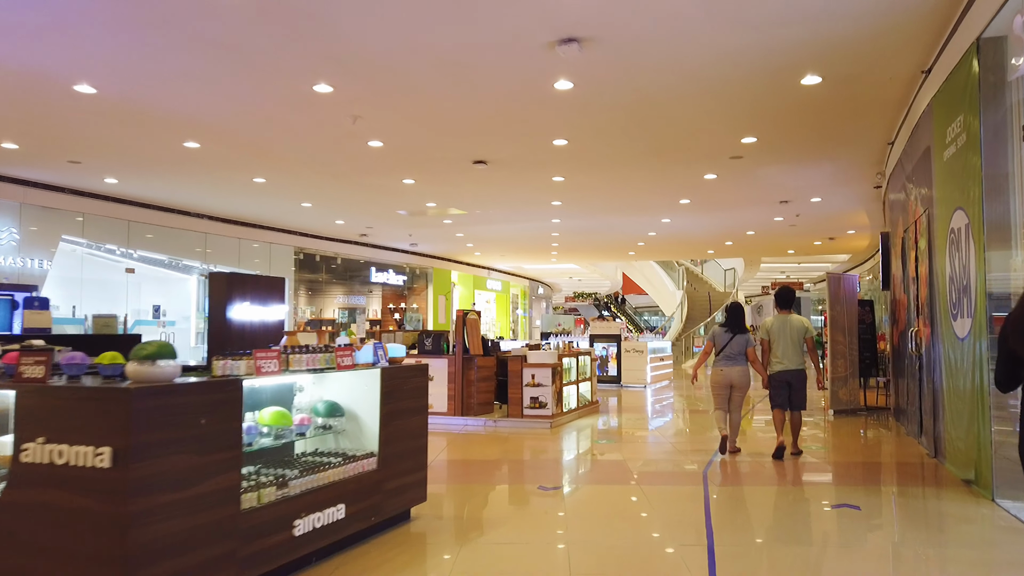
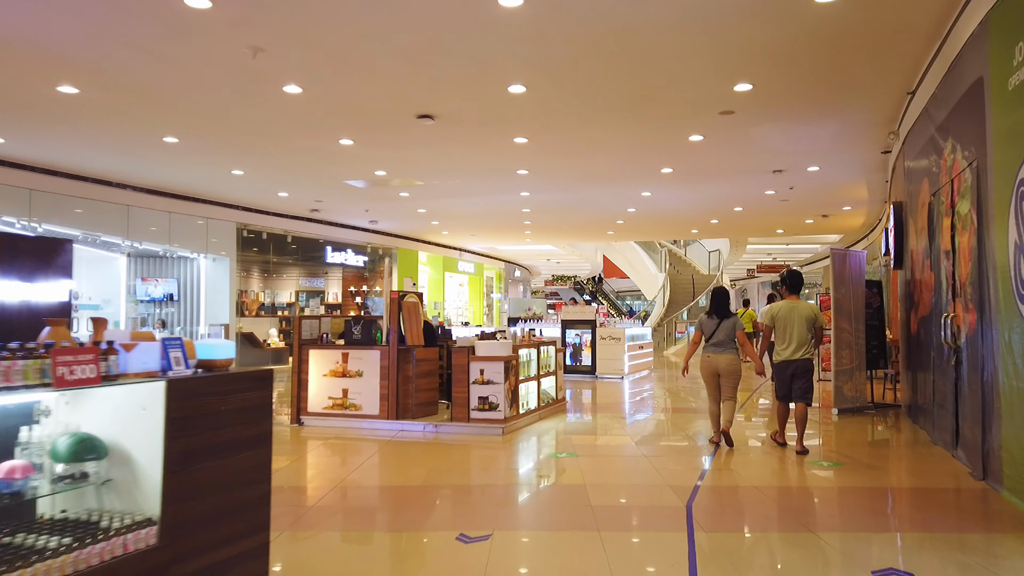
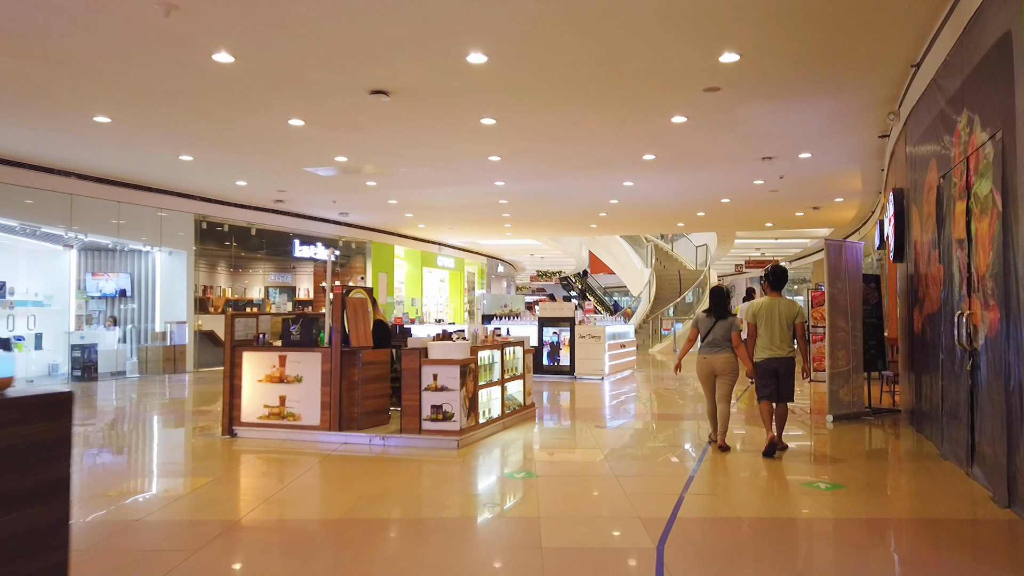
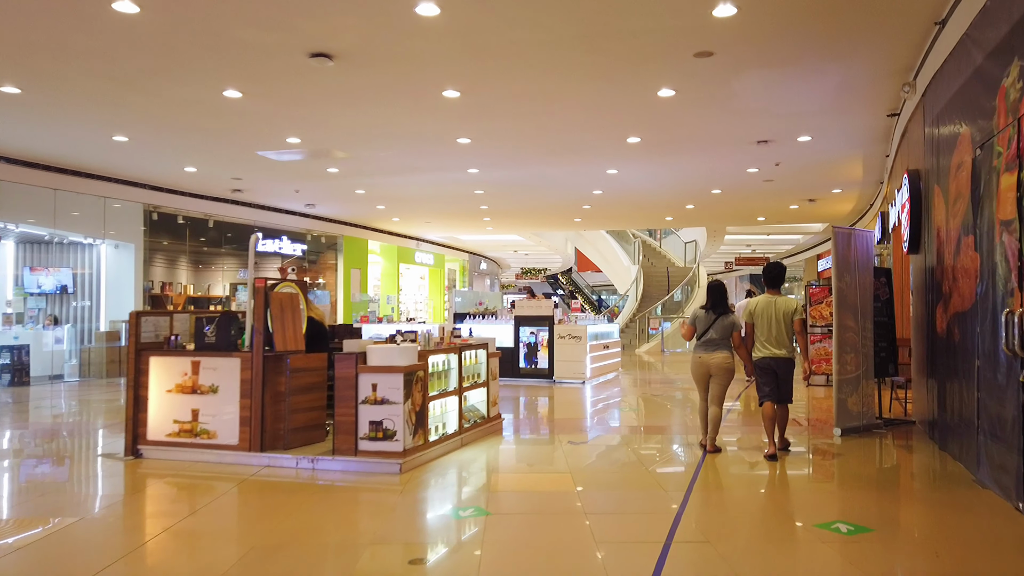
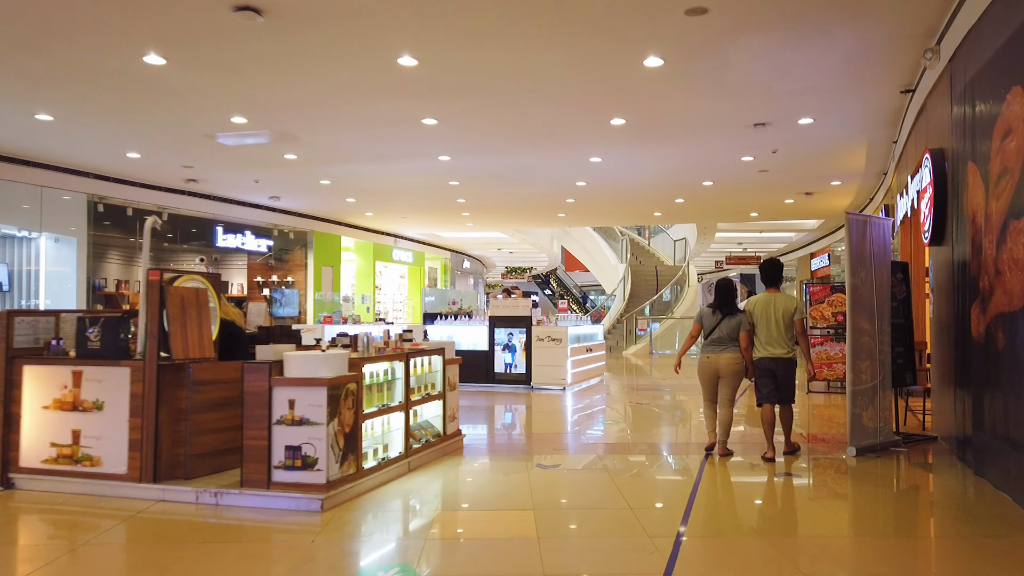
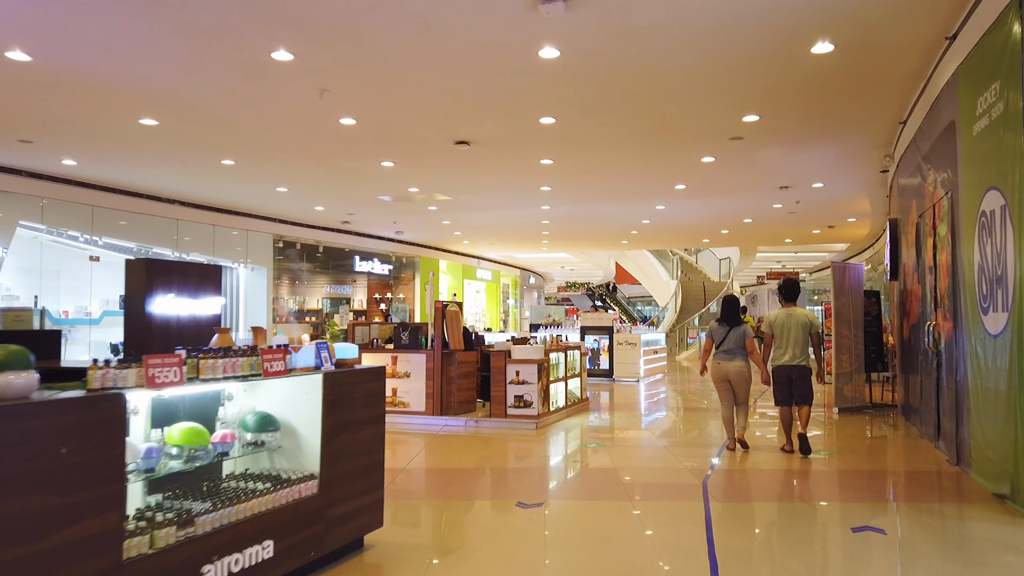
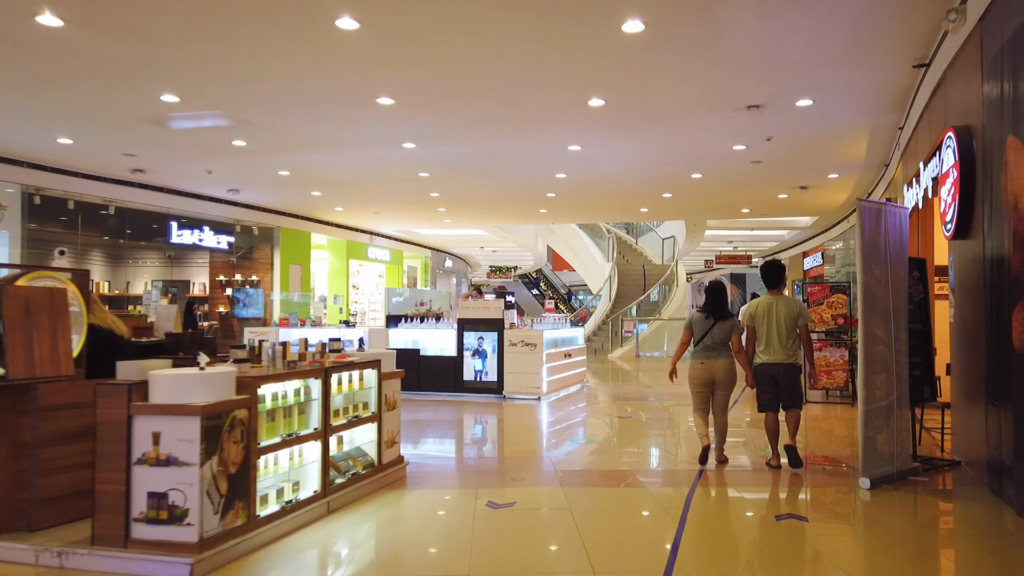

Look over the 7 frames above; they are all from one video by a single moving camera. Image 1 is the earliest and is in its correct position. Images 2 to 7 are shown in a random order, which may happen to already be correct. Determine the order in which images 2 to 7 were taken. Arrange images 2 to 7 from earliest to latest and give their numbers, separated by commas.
6, 2, 3, 4, 5, 7
